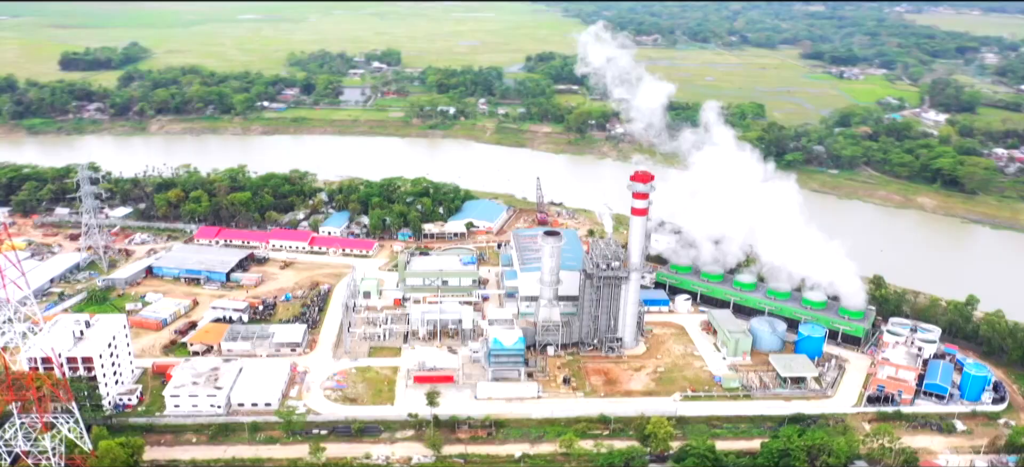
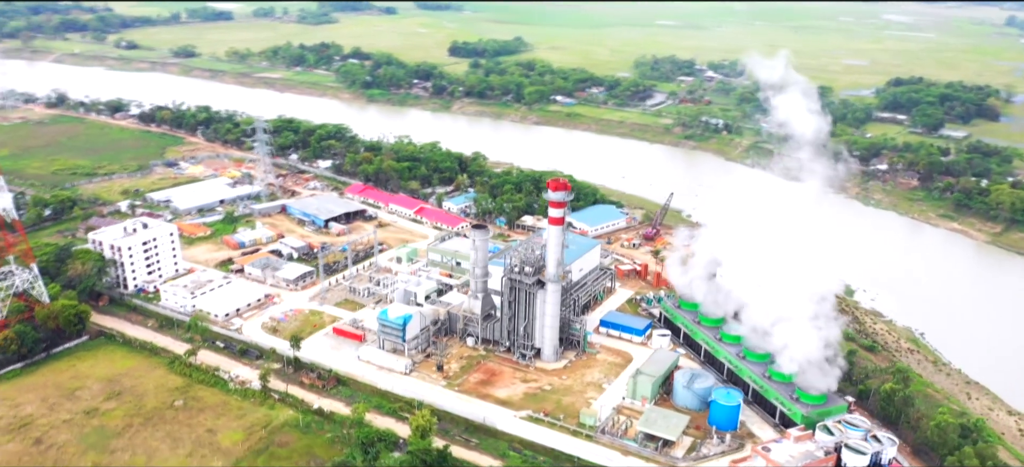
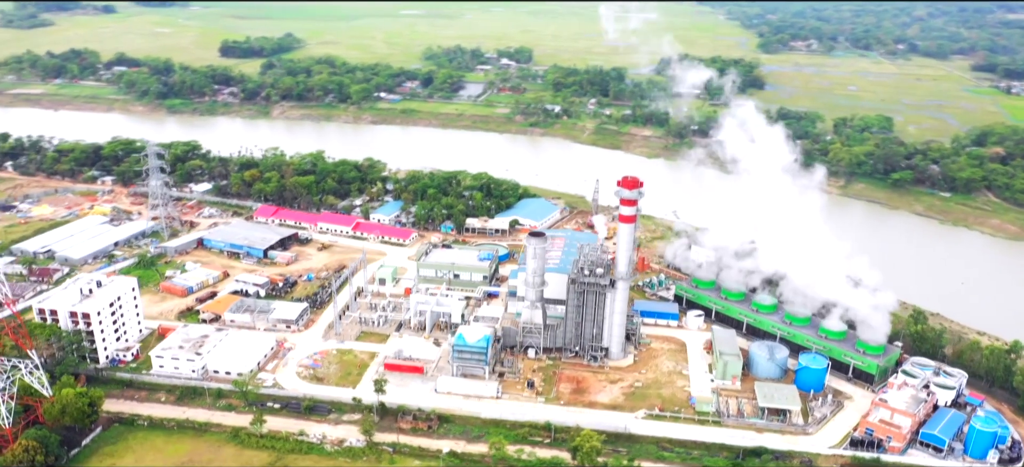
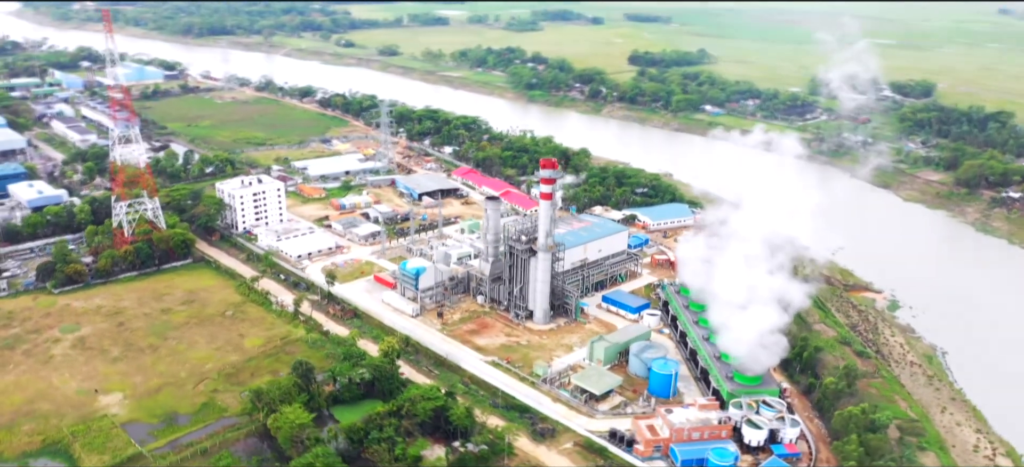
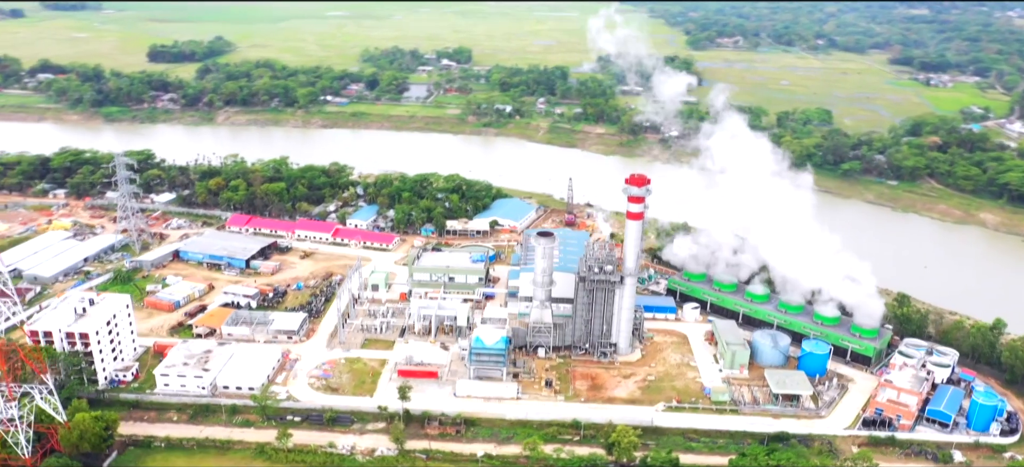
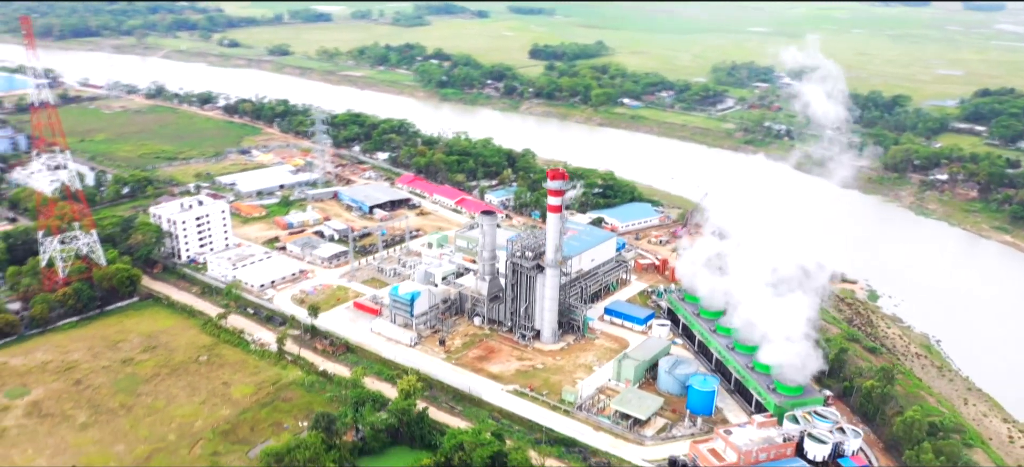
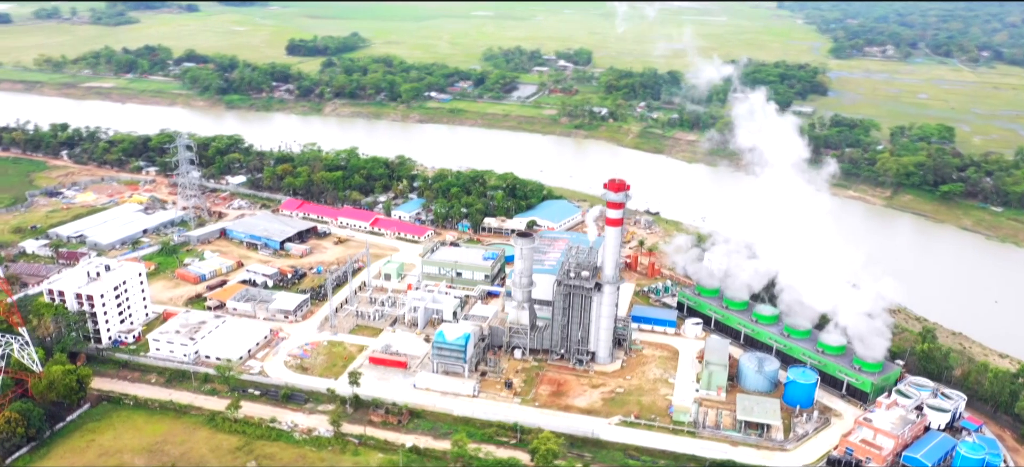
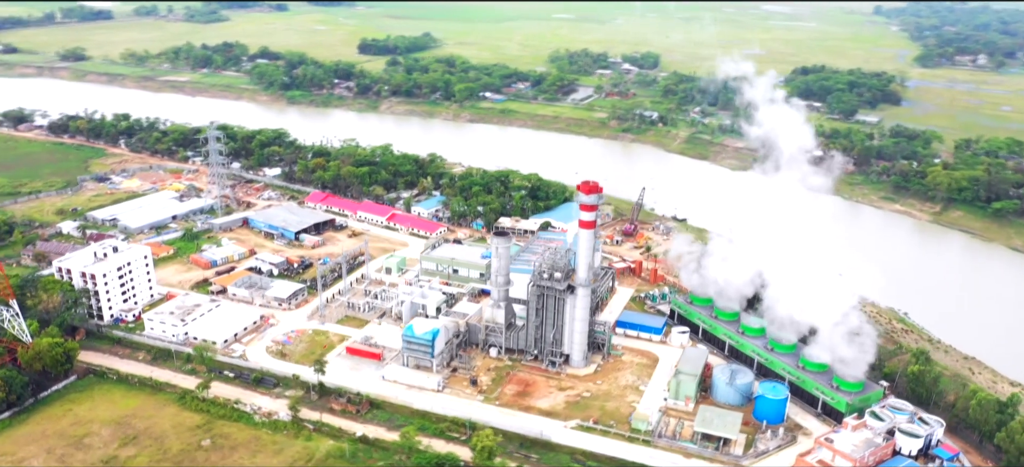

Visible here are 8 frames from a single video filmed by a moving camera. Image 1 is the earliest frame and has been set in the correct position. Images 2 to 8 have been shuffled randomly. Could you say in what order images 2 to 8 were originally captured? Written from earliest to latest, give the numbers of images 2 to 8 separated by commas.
5, 3, 7, 8, 2, 6, 4
